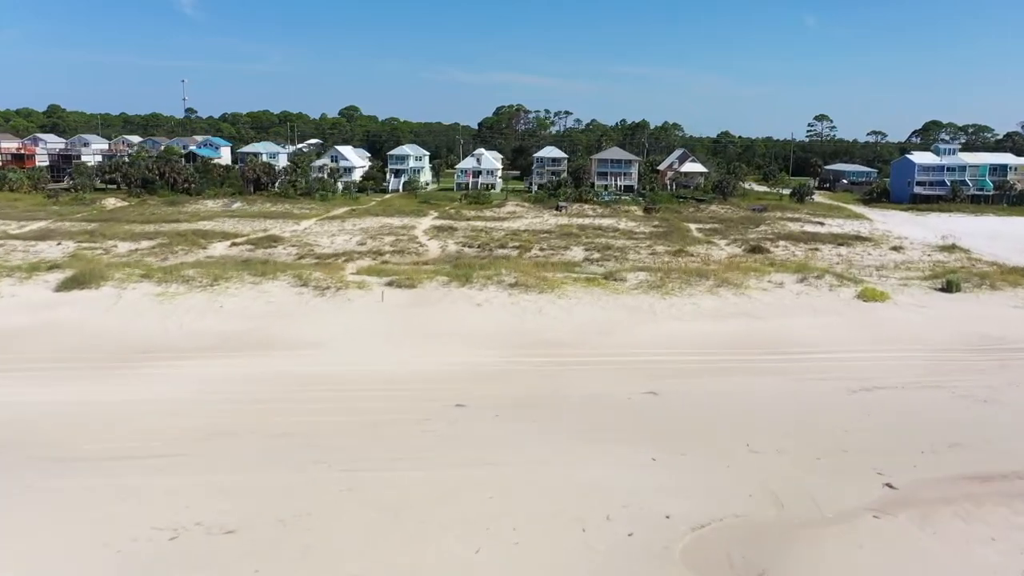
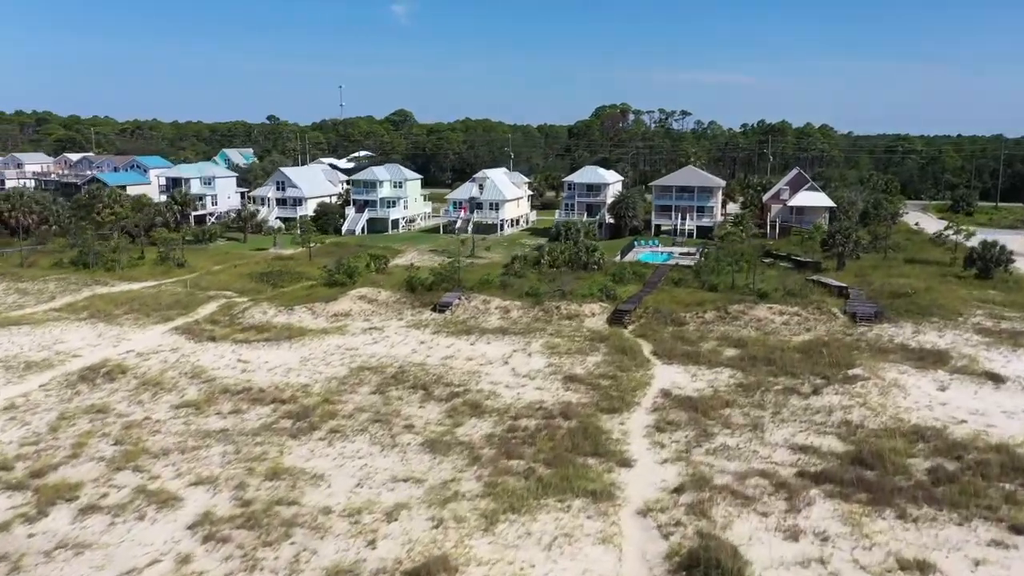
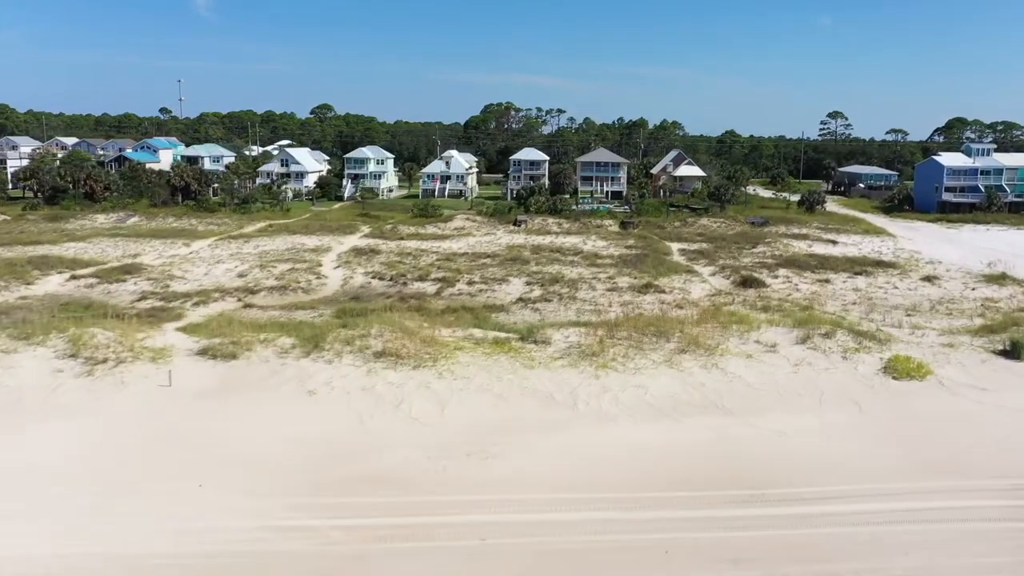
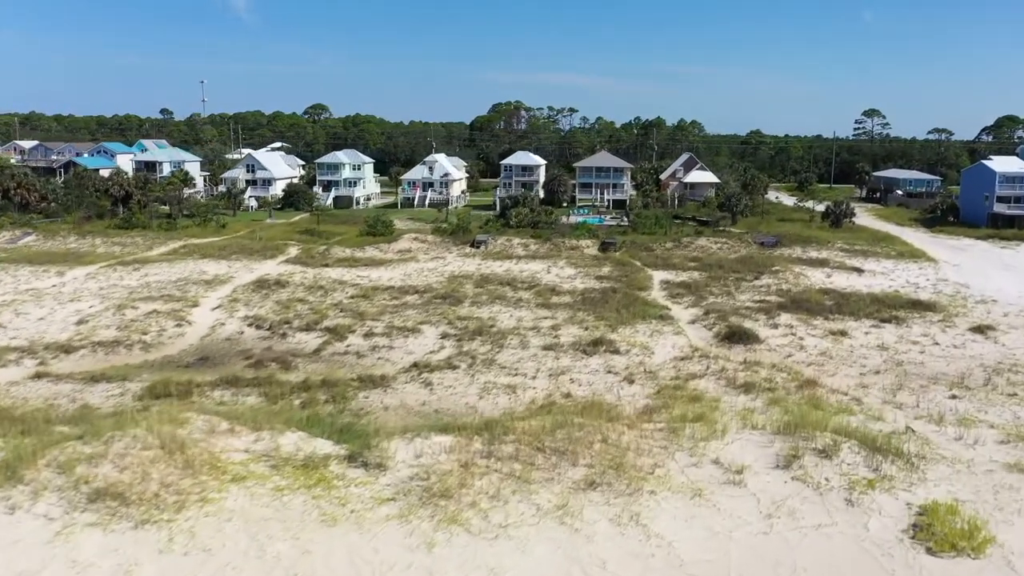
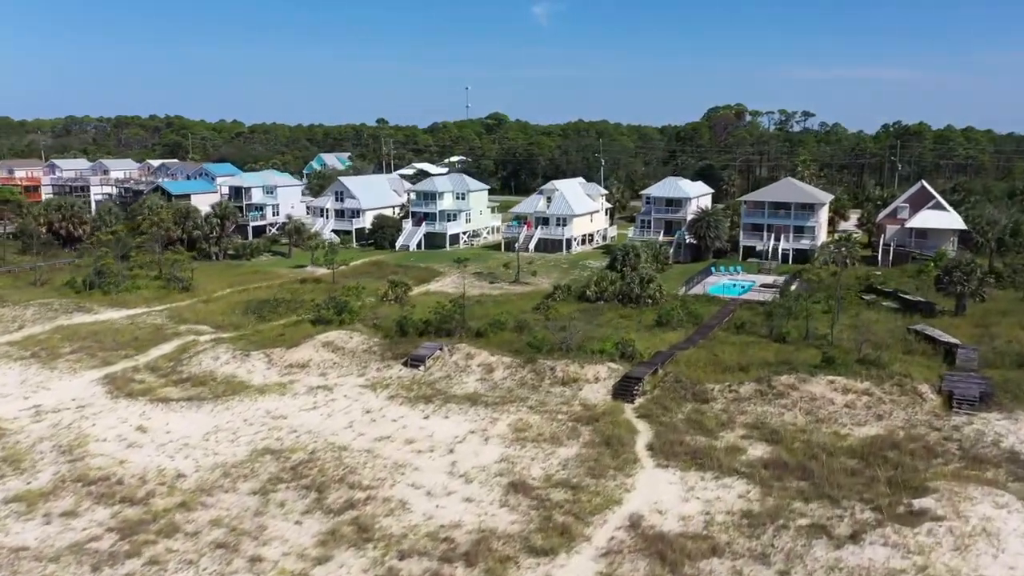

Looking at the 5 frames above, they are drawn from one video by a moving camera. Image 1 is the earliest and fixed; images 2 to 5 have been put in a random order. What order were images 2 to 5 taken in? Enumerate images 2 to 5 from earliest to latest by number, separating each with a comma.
3, 4, 2, 5
